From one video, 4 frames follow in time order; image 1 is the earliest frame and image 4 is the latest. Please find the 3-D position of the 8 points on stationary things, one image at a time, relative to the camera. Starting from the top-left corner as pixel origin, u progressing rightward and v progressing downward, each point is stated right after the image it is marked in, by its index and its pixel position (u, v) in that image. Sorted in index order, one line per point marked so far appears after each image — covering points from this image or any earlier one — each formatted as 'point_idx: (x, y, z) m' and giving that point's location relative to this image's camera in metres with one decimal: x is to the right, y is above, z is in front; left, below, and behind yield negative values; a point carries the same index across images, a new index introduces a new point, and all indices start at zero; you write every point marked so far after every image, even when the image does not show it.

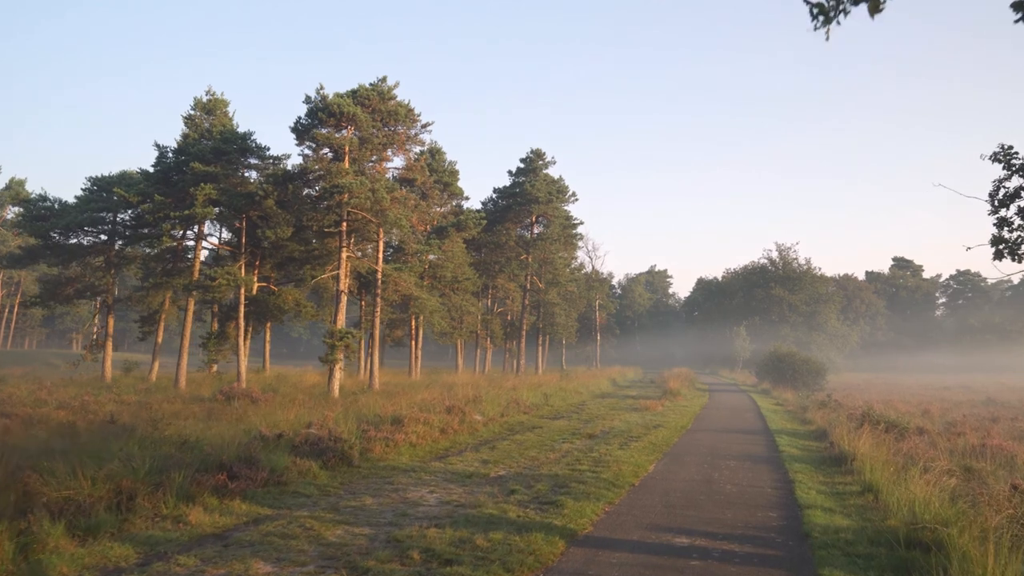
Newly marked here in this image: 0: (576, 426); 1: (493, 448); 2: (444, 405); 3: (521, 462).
0: (+1.5, -3.2, +16.6) m
1: (-0.3, -2.7, +12.2) m
2: (-1.5, -2.6, +16.2) m
3: (+0.1, -2.6, +10.7) m
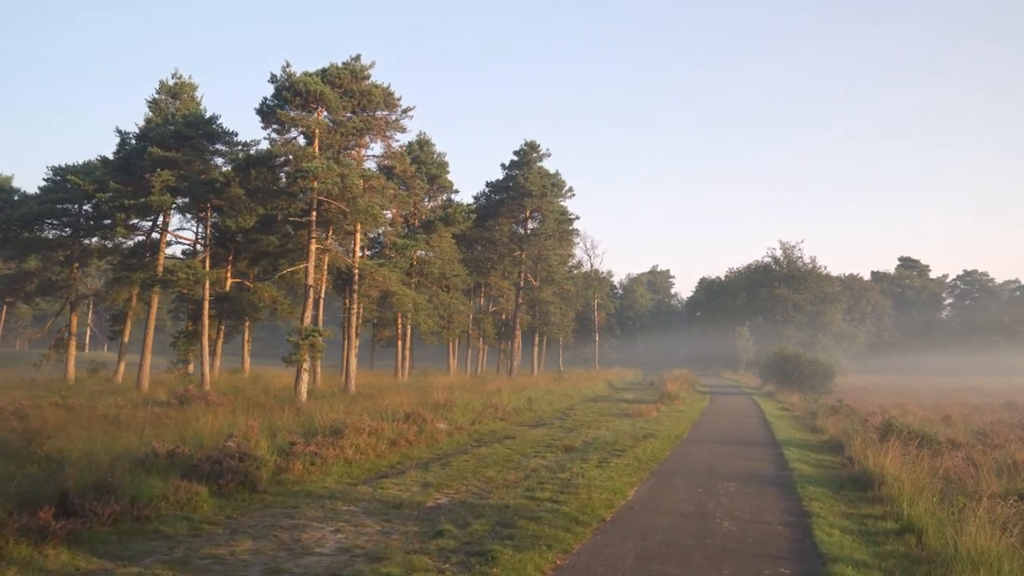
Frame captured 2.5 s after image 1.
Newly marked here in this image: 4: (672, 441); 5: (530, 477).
0: (+0.9, -3.0, +14.6) m
1: (-0.9, -2.5, +10.3) m
2: (-2.1, -2.4, +14.2) m
3: (-0.5, -2.4, +8.7) m
4: (+3.0, -2.9, +13.7) m
5: (+0.2, -2.4, +9.3) m
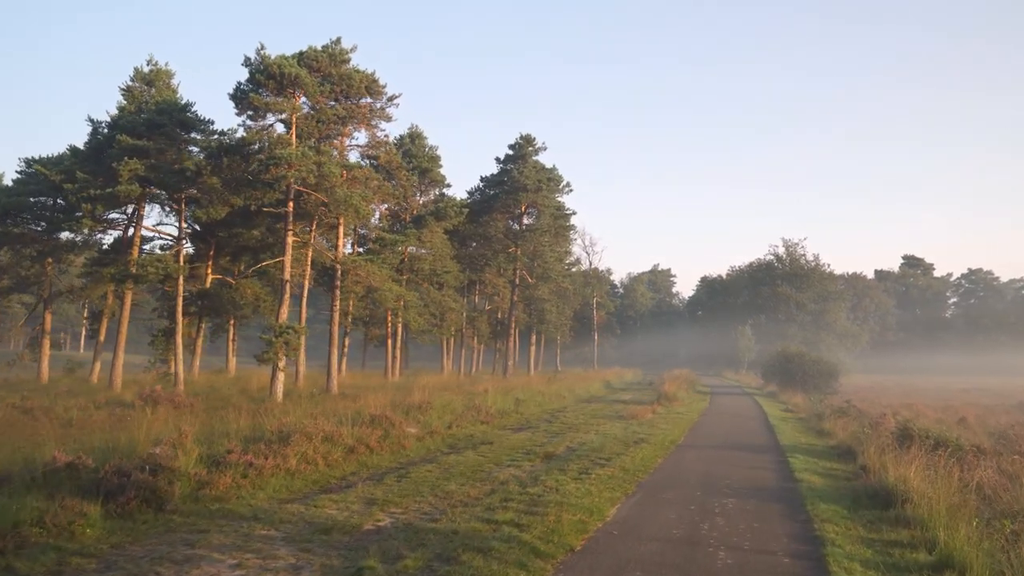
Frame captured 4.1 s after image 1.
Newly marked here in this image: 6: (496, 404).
0: (+0.5, -2.8, +13.4) m
1: (-1.3, -2.3, +9.0) m
2: (-2.5, -2.2, +12.9) m
3: (-0.9, -2.2, +7.5) m
4: (+2.6, -2.7, +12.4) m
5: (-0.2, -2.2, +8.0) m
6: (-0.4, -3.0, +19.0) m
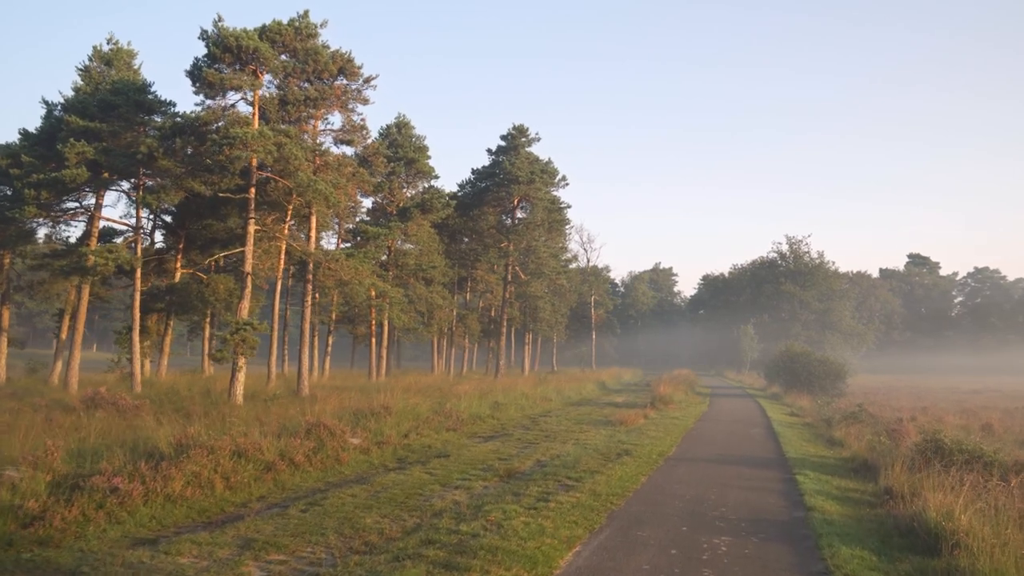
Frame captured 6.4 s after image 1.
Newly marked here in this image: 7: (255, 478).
0: (-0.1, -2.6, +11.6) m
1: (-1.9, -2.1, +7.2) m
2: (-3.1, -2.0, +11.2) m
3: (-1.5, -2.0, +5.7) m
4: (+2.1, -2.5, +10.6) m
5: (-0.8, -2.1, +6.2) m
6: (-1.0, -2.8, +17.2) m
7: (-2.9, -2.1, +8.1) m
